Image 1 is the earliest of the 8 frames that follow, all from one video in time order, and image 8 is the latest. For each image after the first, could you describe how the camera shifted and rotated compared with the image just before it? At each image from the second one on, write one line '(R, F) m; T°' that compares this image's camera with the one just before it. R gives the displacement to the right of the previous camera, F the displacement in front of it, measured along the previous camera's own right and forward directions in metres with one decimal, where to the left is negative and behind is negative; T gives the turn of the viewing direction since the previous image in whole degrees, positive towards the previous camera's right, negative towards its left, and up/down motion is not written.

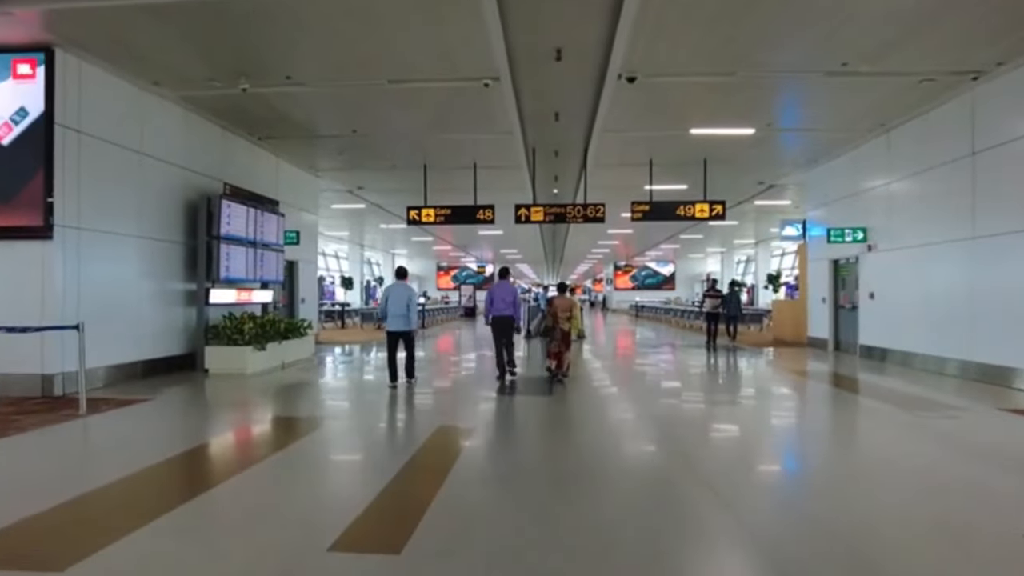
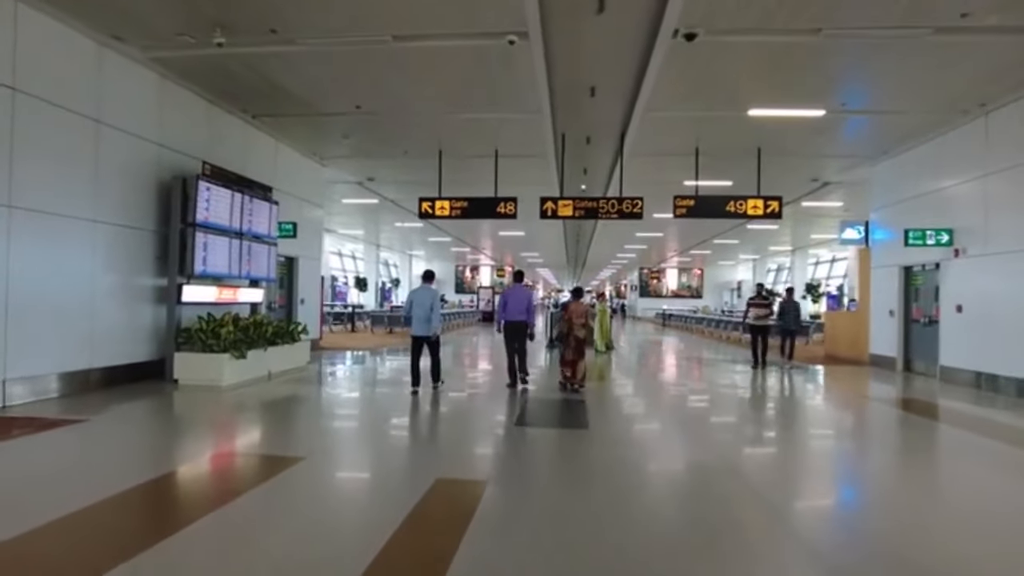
(-0.1, +1.4) m; -2°
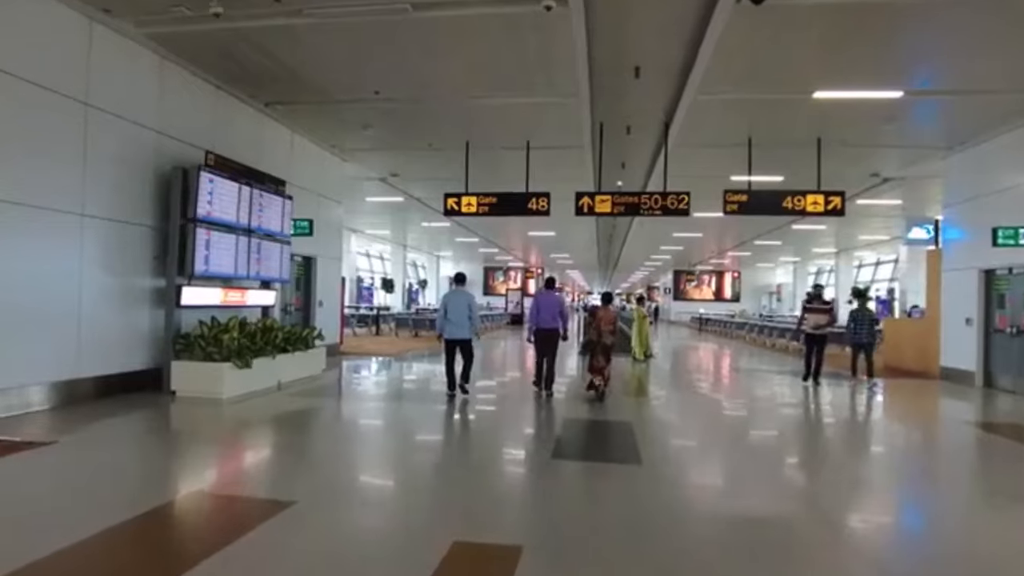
(0.0, +0.8) m; -3°
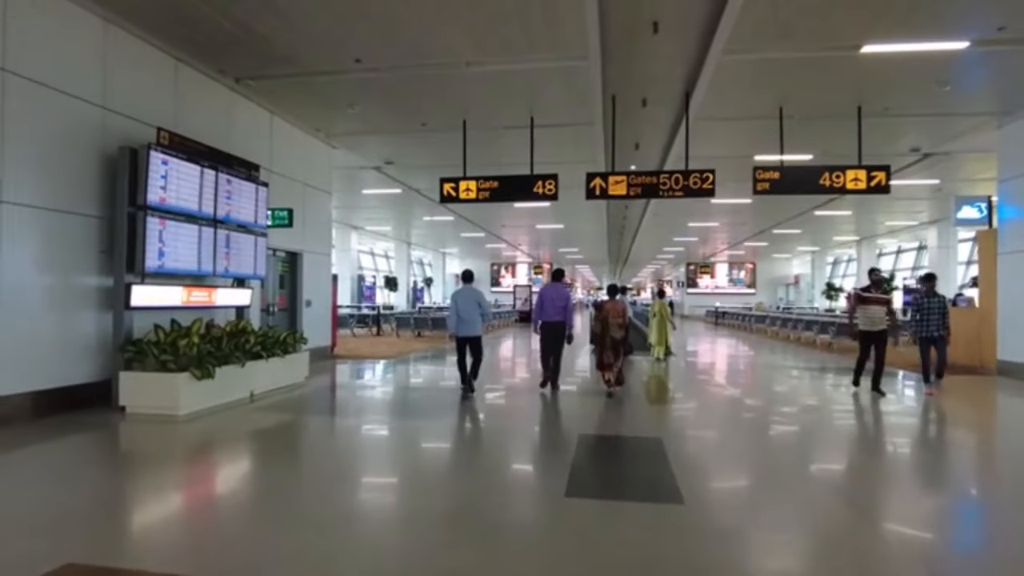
(+0.1, +1.0) m; -1°
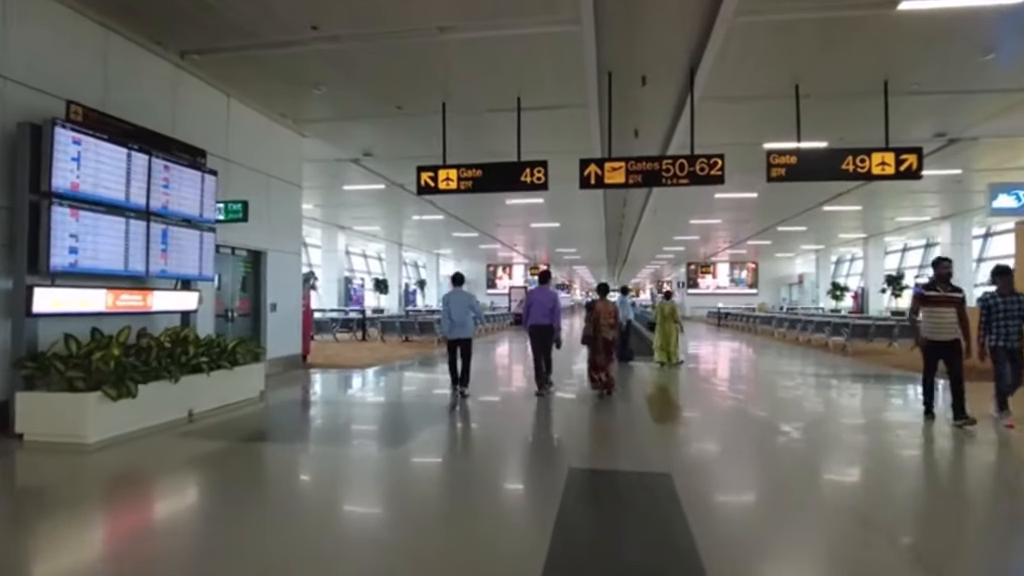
(+0.2, +0.9) m; 0°
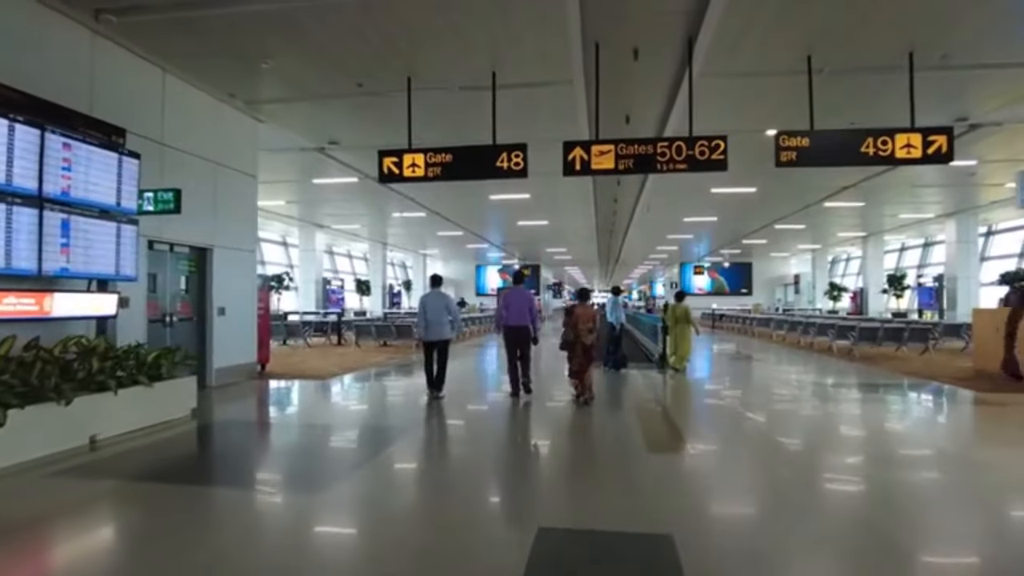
(+0.2, +0.9) m; +1°
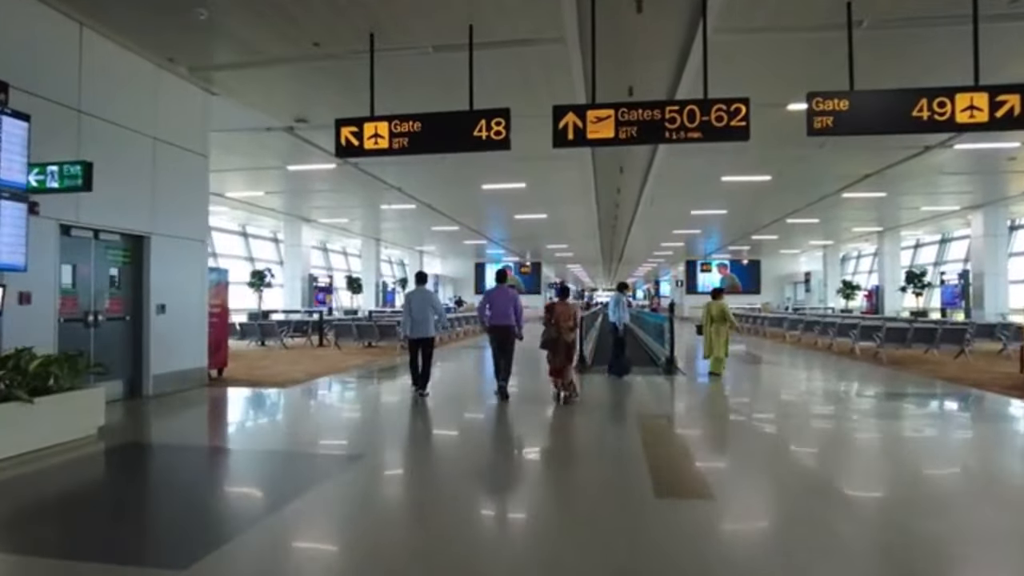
(+0.2, +1.1) m; 0°
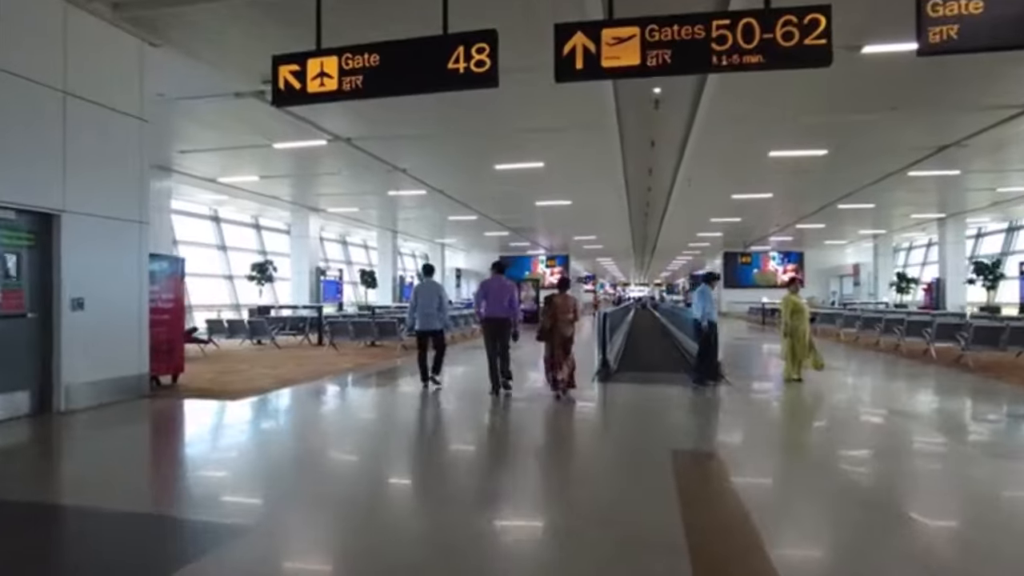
(+0.3, +1.5) m; -3°
